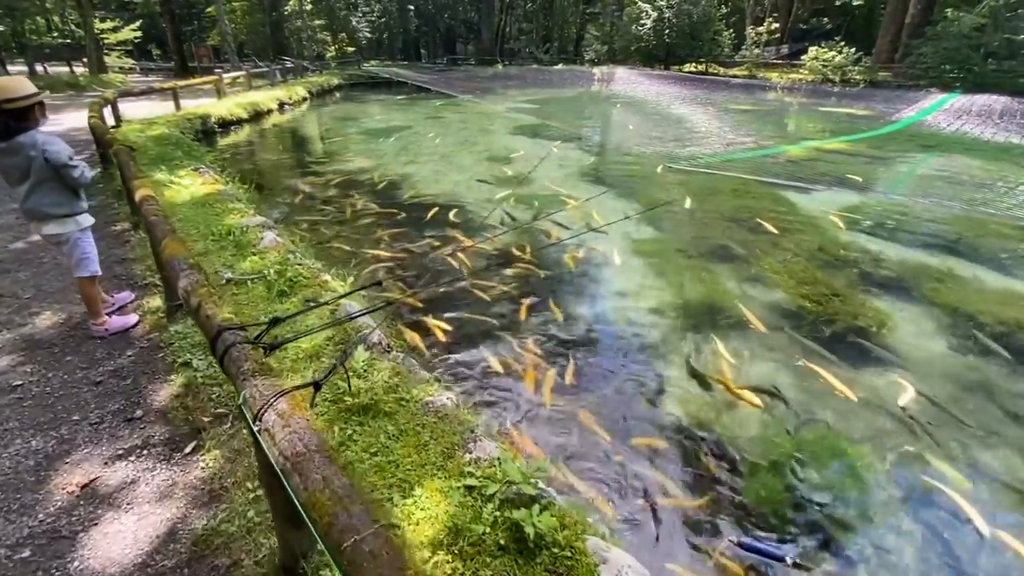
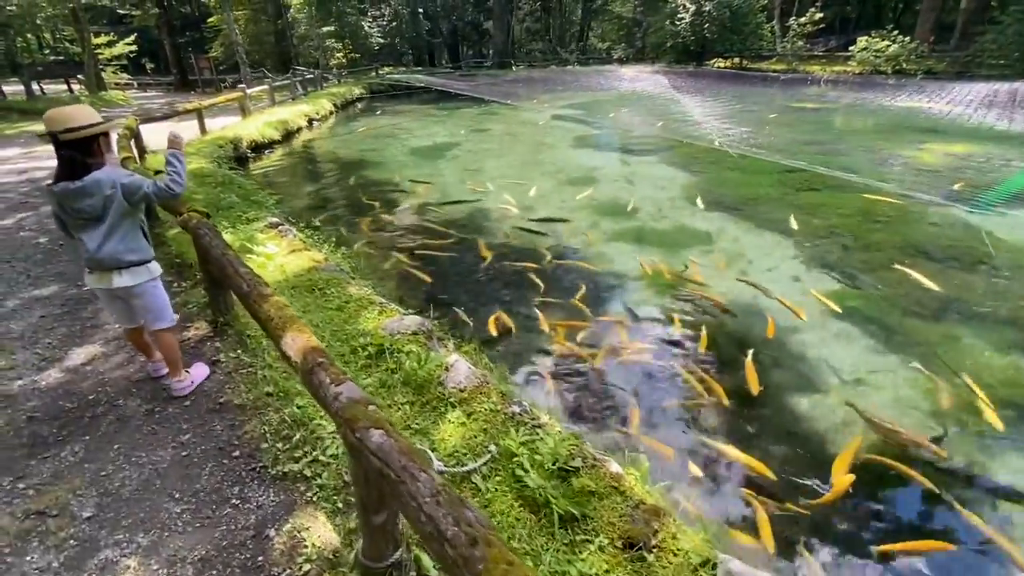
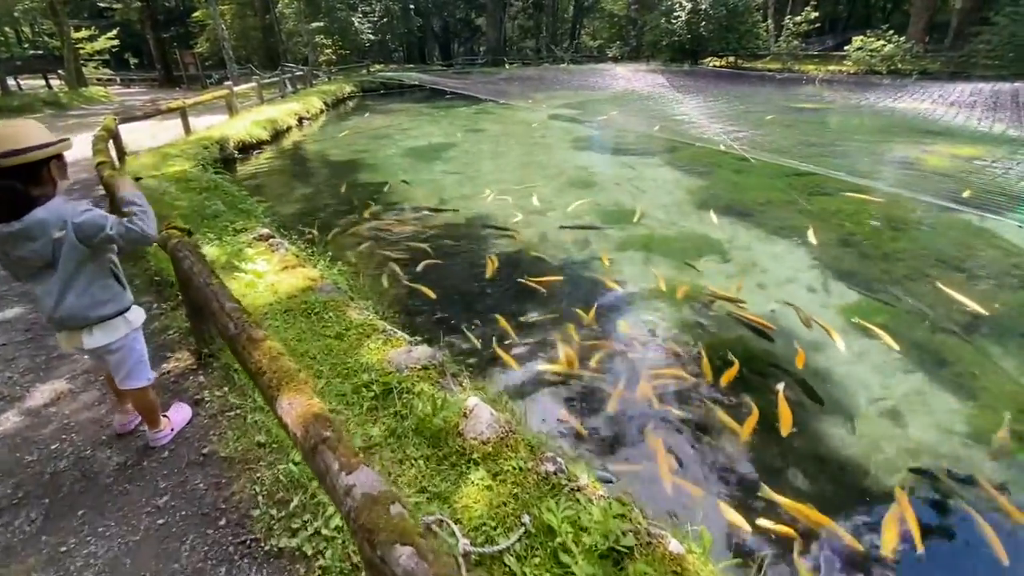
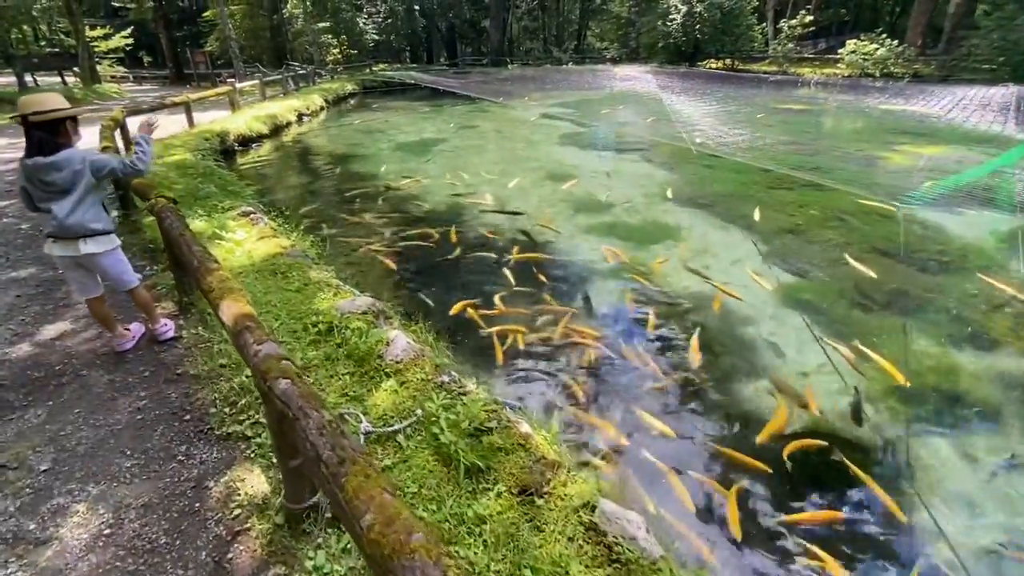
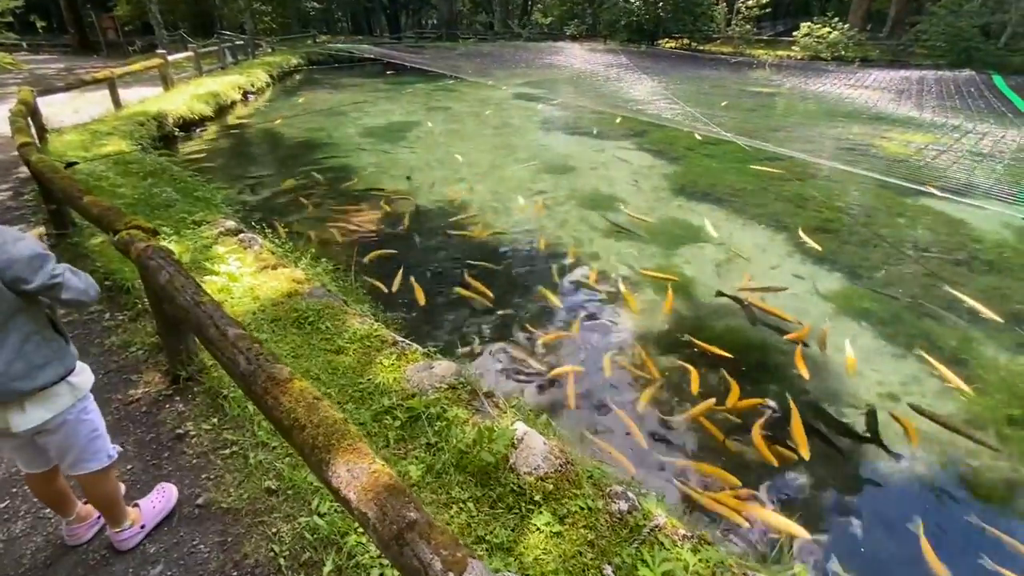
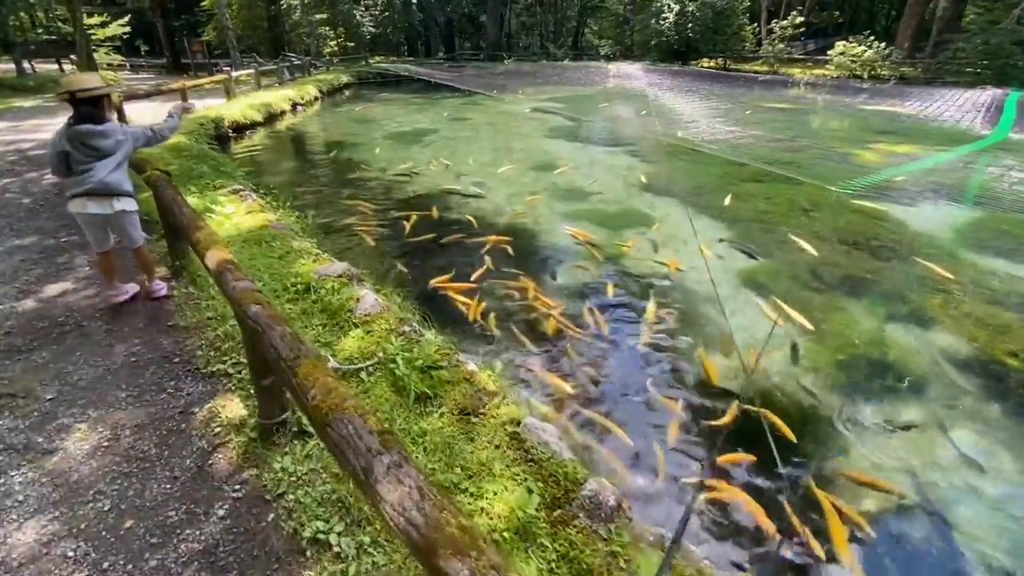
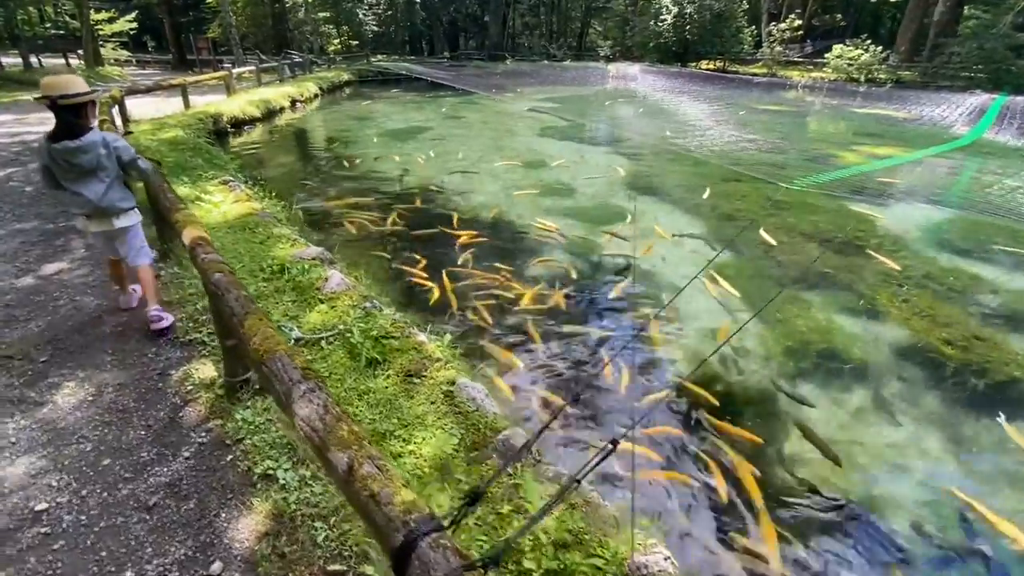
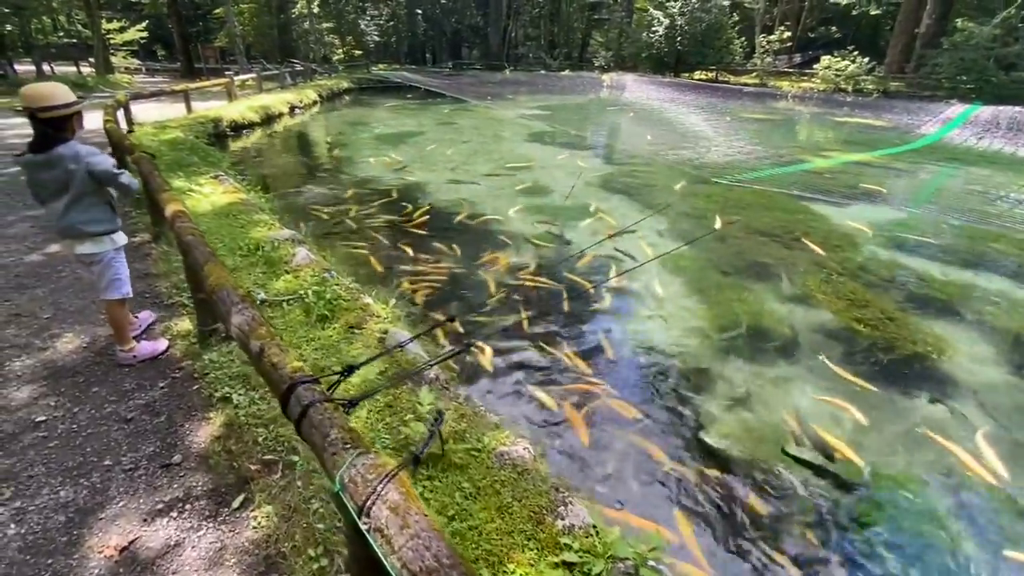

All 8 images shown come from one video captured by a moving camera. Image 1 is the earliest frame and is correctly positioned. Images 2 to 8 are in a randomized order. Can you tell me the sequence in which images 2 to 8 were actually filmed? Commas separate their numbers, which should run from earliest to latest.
8, 7, 6, 4, 2, 3, 5
